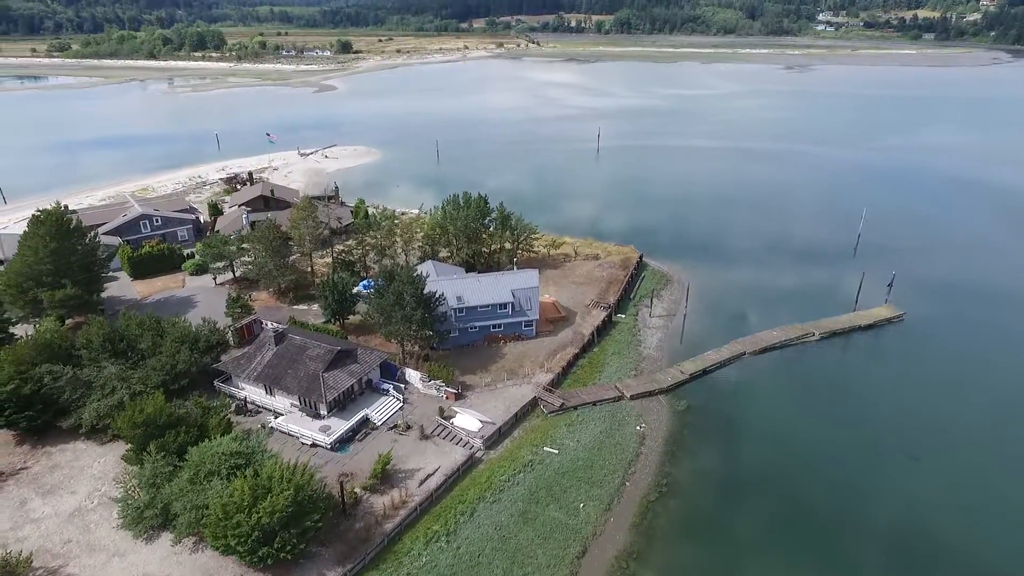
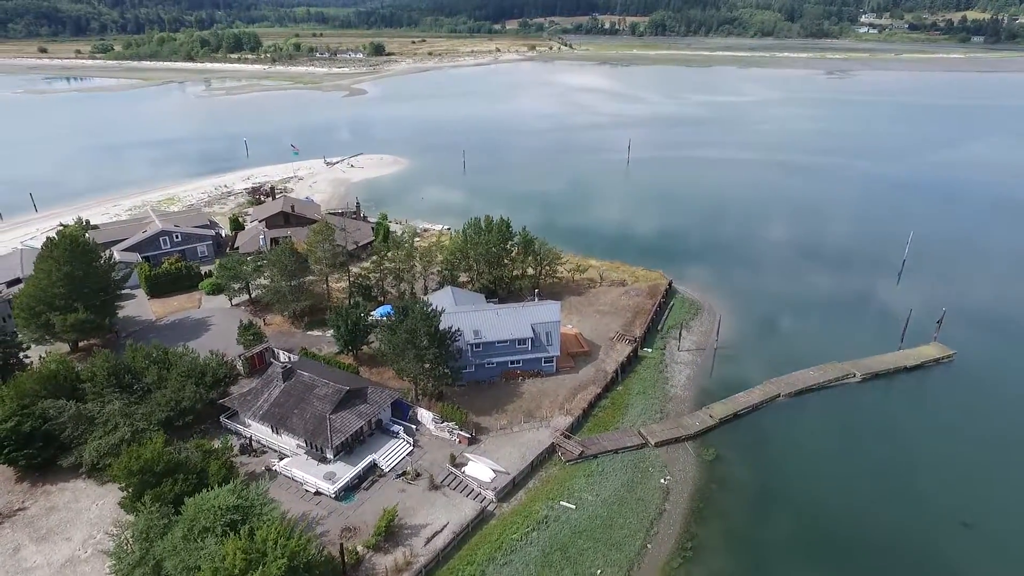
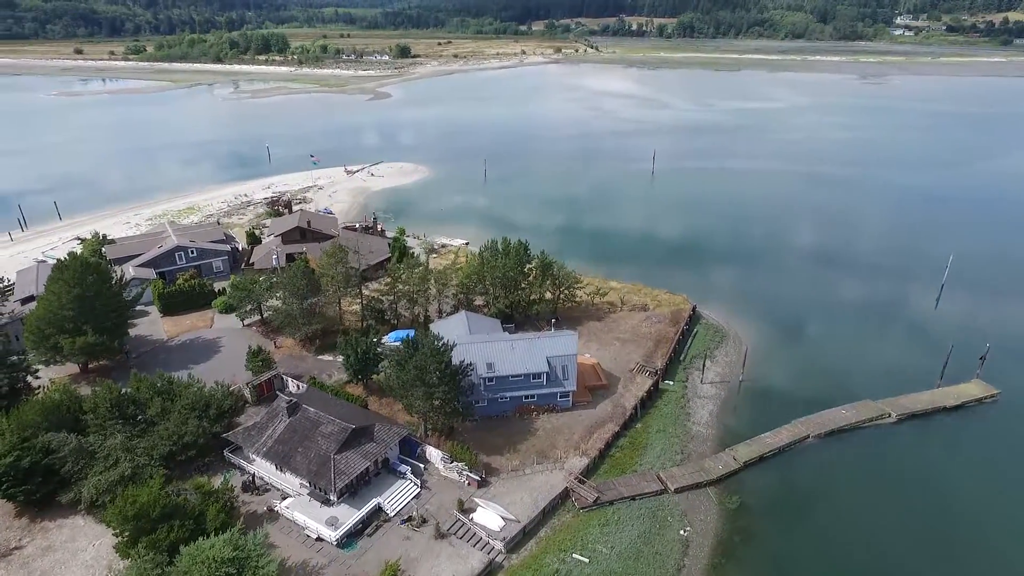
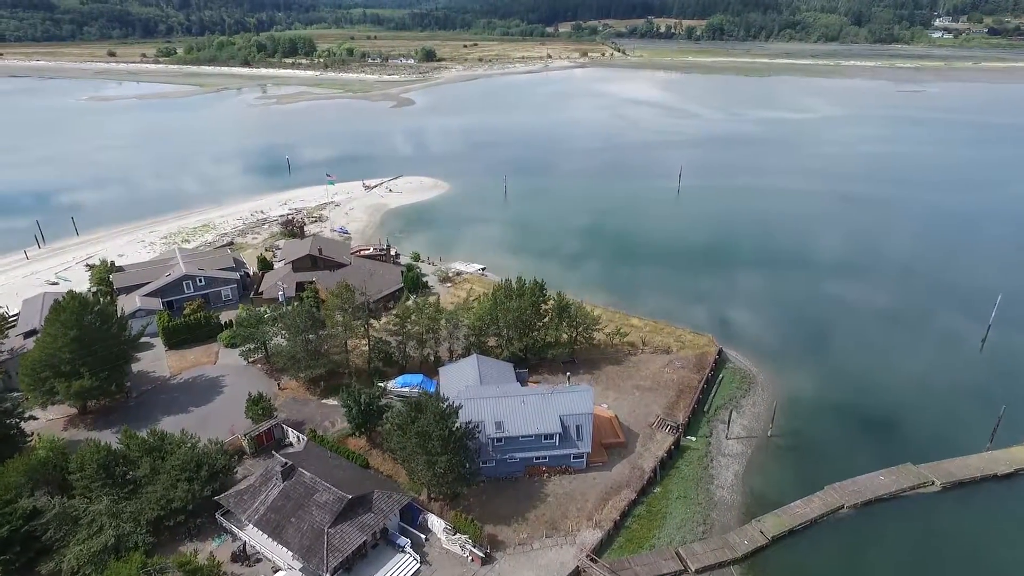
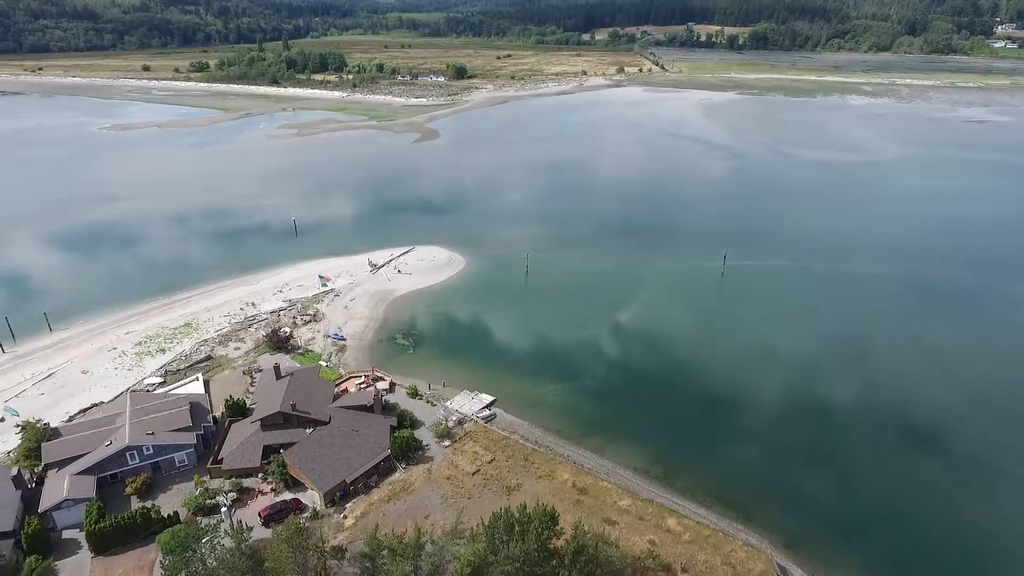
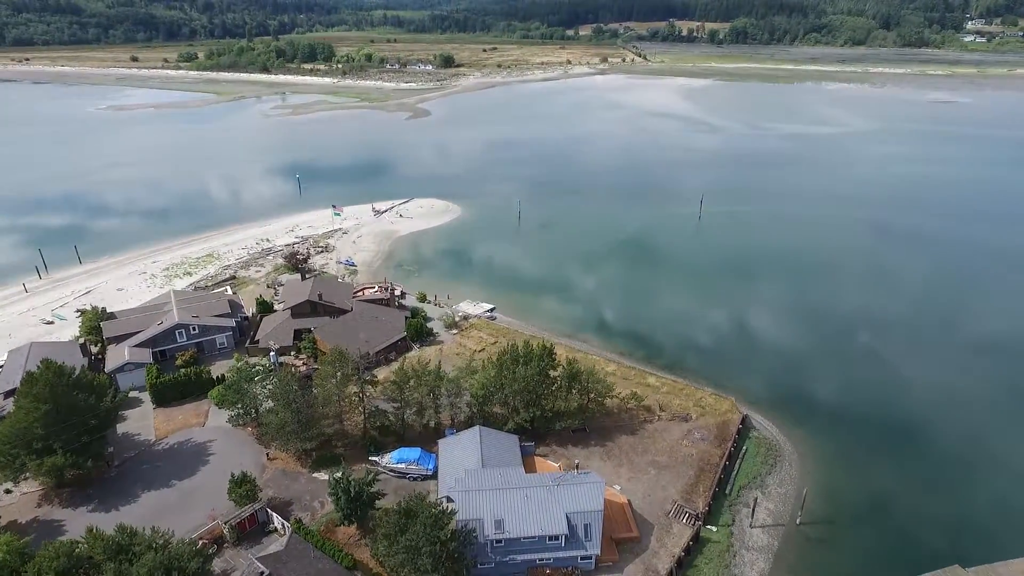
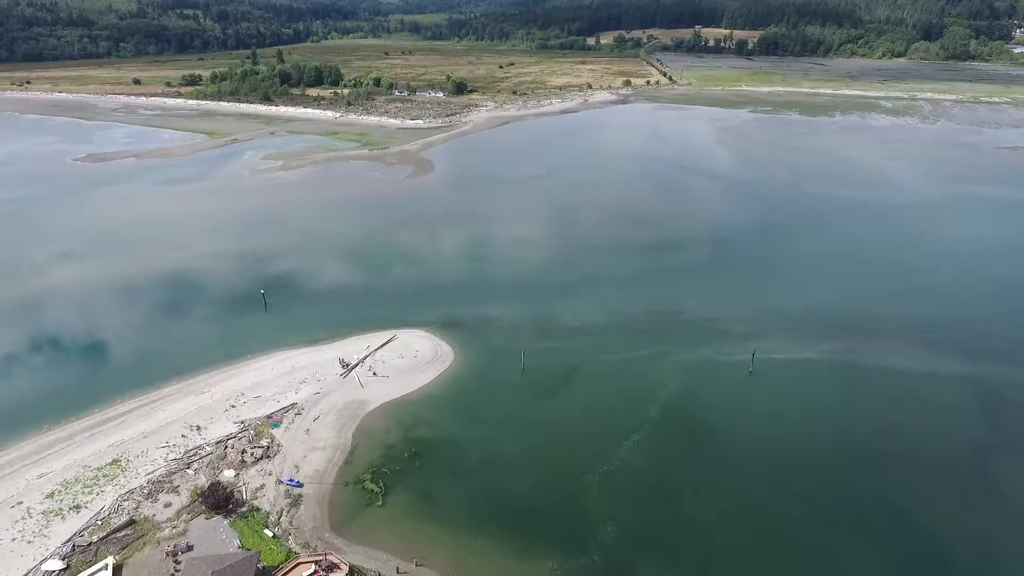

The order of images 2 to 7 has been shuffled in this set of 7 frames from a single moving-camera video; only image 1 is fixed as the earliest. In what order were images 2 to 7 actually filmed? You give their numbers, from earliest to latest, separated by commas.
2, 3, 4, 6, 5, 7
